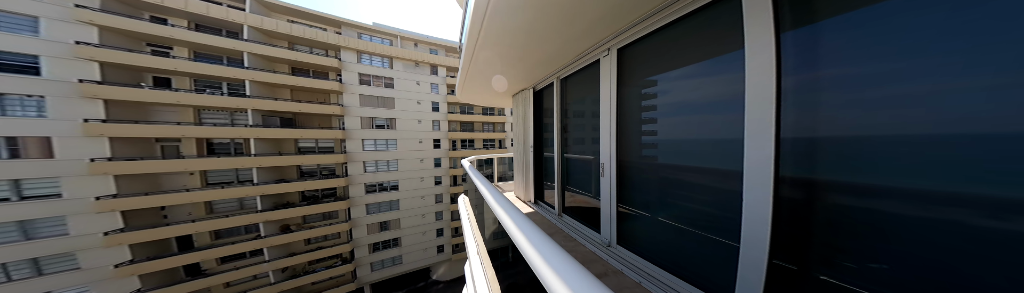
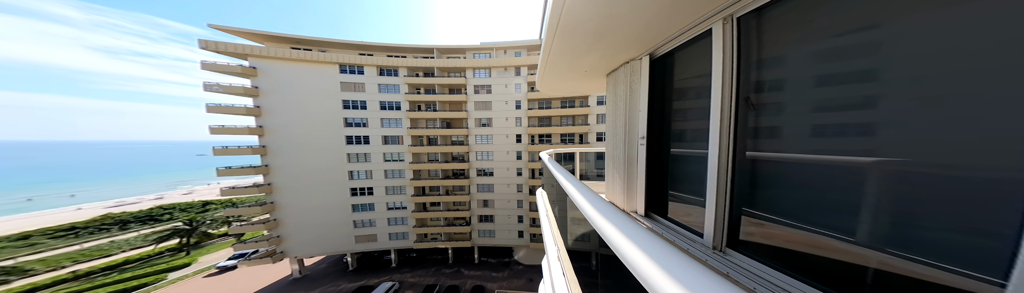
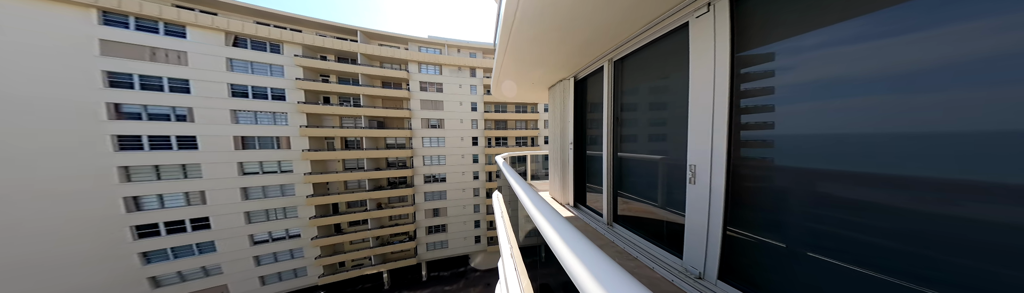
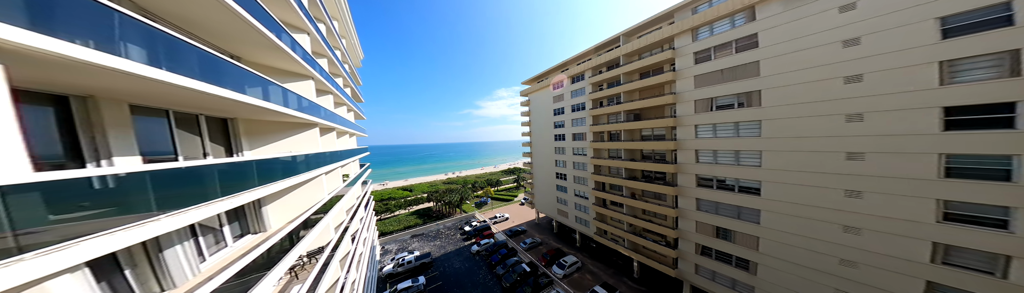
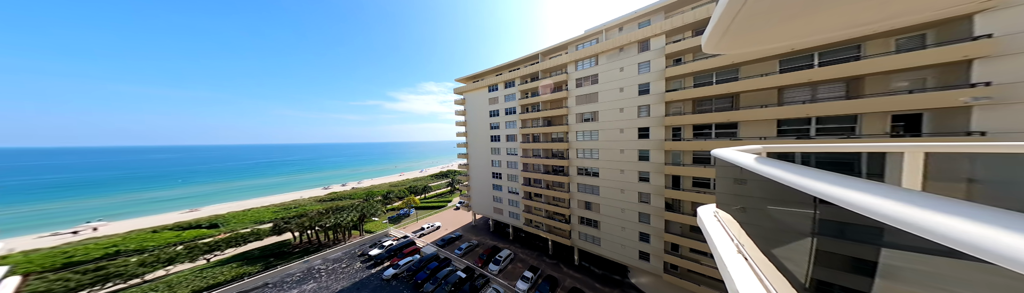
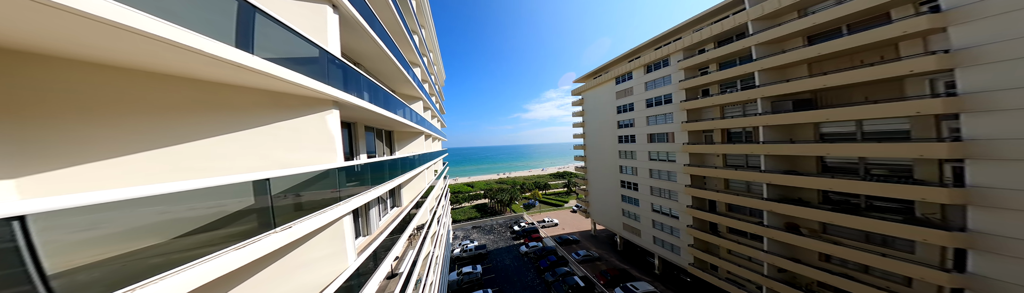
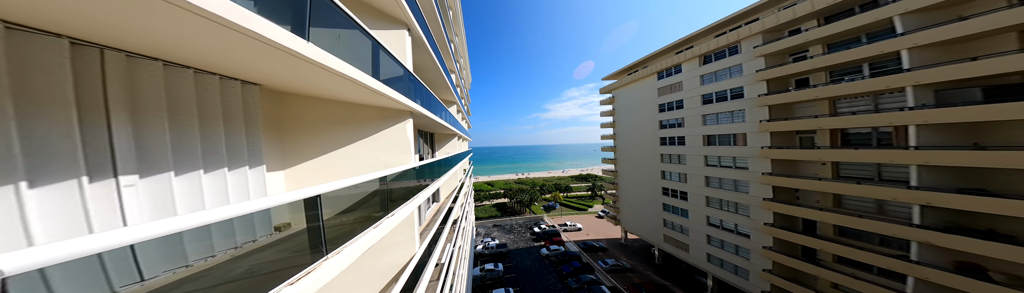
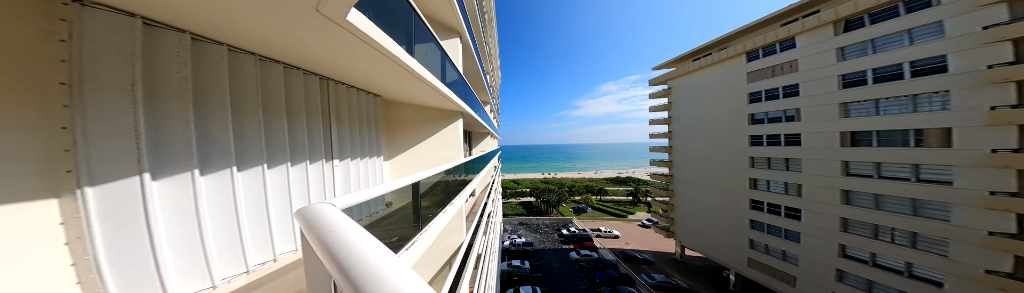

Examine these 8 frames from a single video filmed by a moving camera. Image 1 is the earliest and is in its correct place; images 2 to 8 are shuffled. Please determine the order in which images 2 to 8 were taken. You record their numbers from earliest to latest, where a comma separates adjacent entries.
3, 2, 5, 4, 6, 7, 8
